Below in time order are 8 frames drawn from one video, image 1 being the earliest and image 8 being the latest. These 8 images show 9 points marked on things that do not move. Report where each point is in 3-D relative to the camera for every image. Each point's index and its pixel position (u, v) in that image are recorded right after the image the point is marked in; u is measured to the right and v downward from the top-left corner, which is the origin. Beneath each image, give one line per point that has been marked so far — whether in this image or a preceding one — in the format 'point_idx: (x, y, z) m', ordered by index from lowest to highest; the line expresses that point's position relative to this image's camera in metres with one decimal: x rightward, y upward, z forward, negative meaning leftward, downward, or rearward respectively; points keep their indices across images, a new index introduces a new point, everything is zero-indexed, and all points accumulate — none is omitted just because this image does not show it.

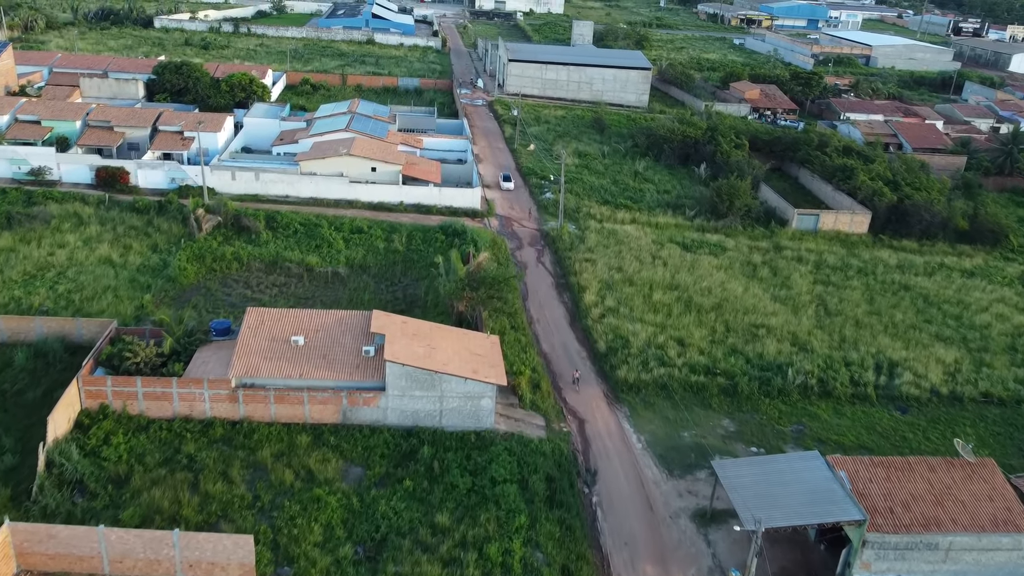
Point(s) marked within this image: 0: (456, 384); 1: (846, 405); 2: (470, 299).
0: (-1.1, -1.9, +16.5) m
1: (+8.0, -2.8, +19.6) m
2: (-1.0, -0.3, +19.8) m
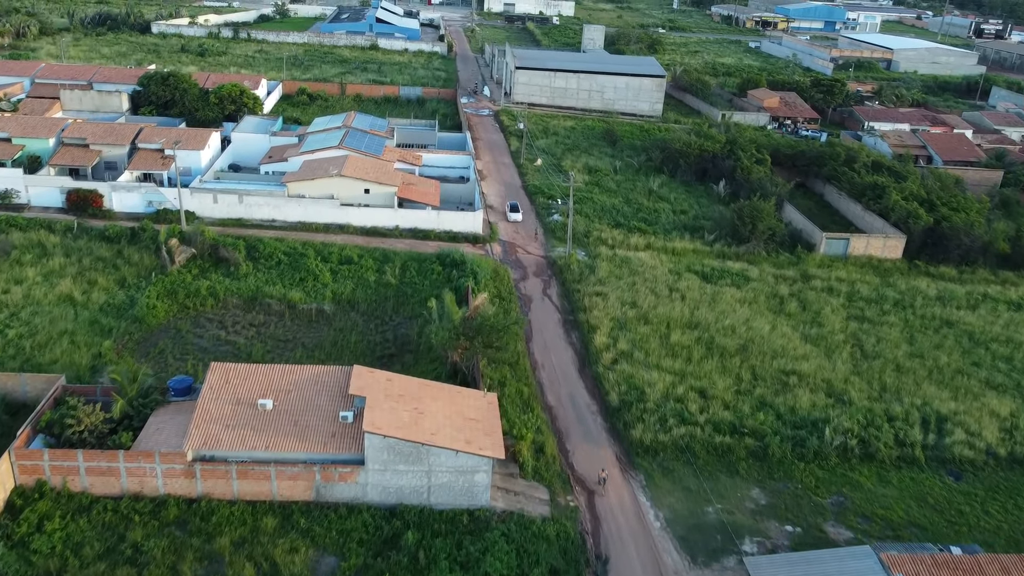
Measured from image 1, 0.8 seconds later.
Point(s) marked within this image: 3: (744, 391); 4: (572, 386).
0: (-1.2, -3.0, +14.3) m
1: (+8.0, -3.9, +17.2) m
2: (-1.0, -1.3, +17.6) m
3: (+5.4, -2.4, +19.2) m
4: (+1.4, -2.3, +19.3) m
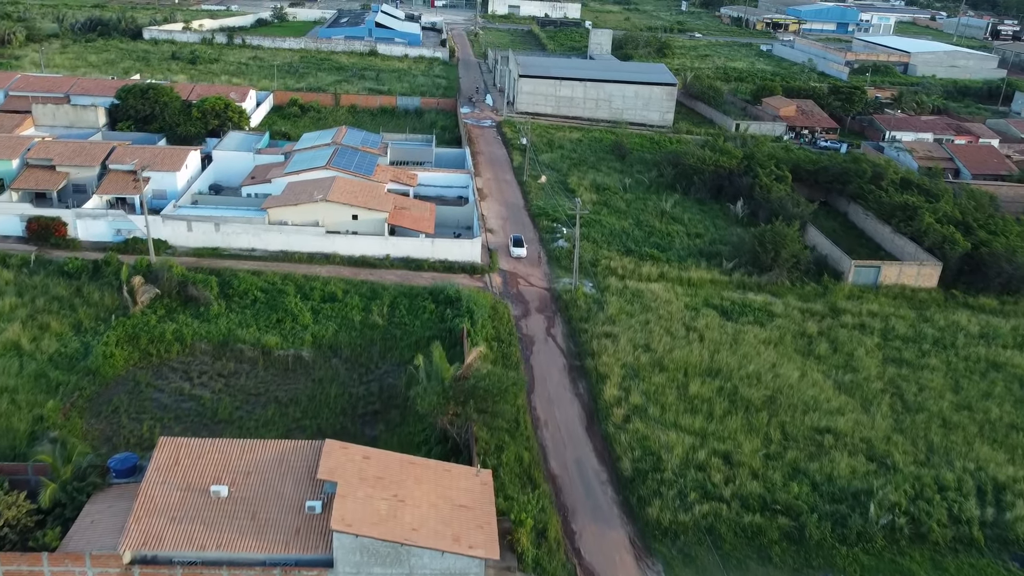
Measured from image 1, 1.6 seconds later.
0: (-1.2, -4.0, +12.1) m
1: (+8.0, -4.9, +14.9) m
2: (-1.0, -2.4, +15.4) m
3: (+5.4, -3.5, +16.9) m
4: (+1.4, -3.4, +17.0) m
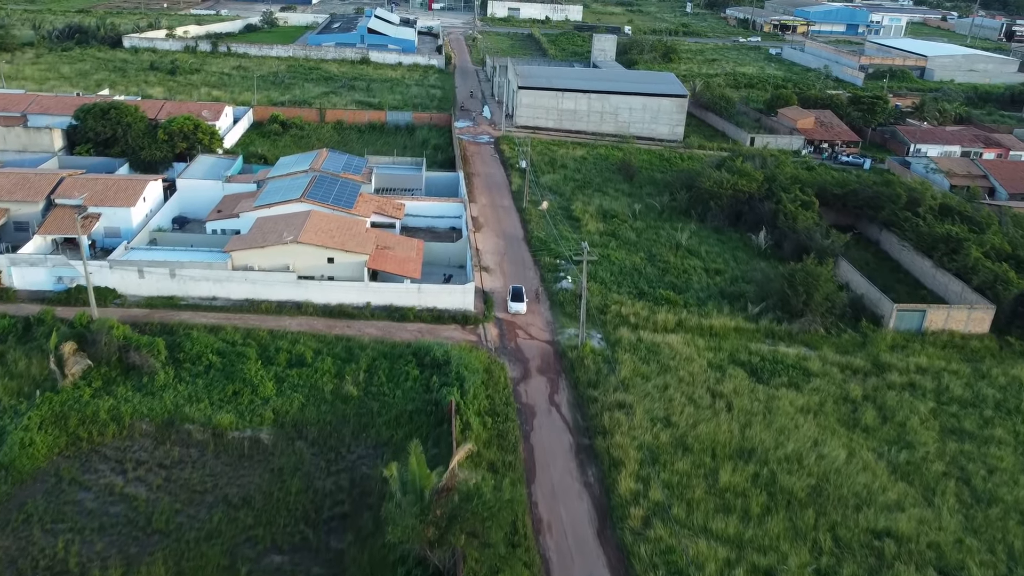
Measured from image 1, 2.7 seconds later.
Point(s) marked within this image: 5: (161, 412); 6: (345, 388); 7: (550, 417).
0: (-1.3, -5.4, +9.1) m
1: (+7.9, -6.3, +12.0) m
2: (-1.1, -3.8, +12.4) m
3: (+5.4, -4.8, +13.9) m
4: (+1.3, -4.7, +14.1) m
5: (-7.1, -2.5, +16.6) m
6: (-3.6, -2.2, +17.7) m
7: (+0.8, -2.8, +18.0) m
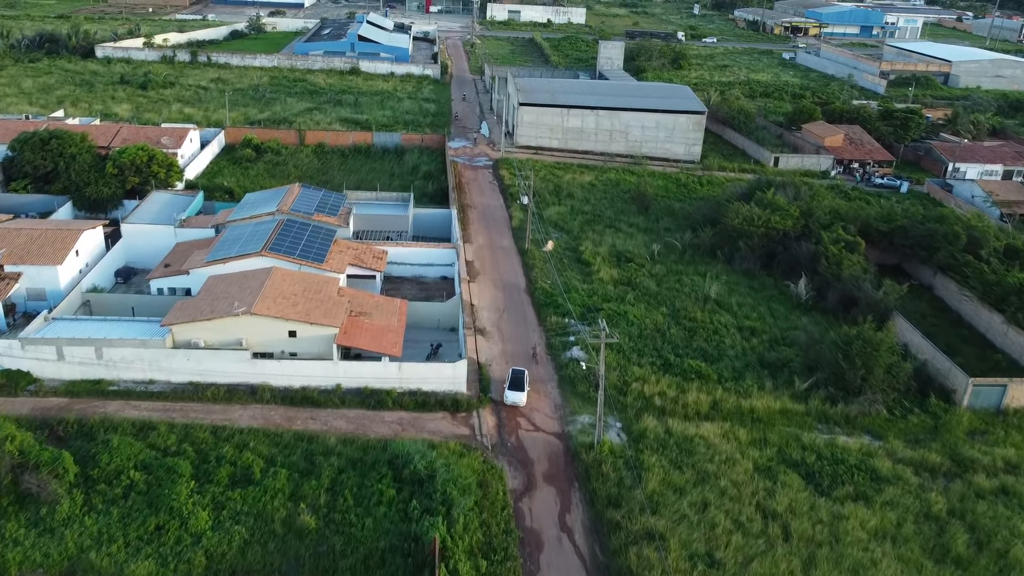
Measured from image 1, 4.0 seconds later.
0: (-1.3, -7.1, +5.3) m
1: (+7.9, -8.0, +8.2) m
2: (-1.1, -5.5, +8.6) m
3: (+5.4, -6.6, +10.1) m
4: (+1.3, -6.5, +10.3) m
5: (-7.1, -4.3, +12.8) m
6: (-3.6, -3.9, +13.9) m
7: (+0.8, -4.6, +14.2) m
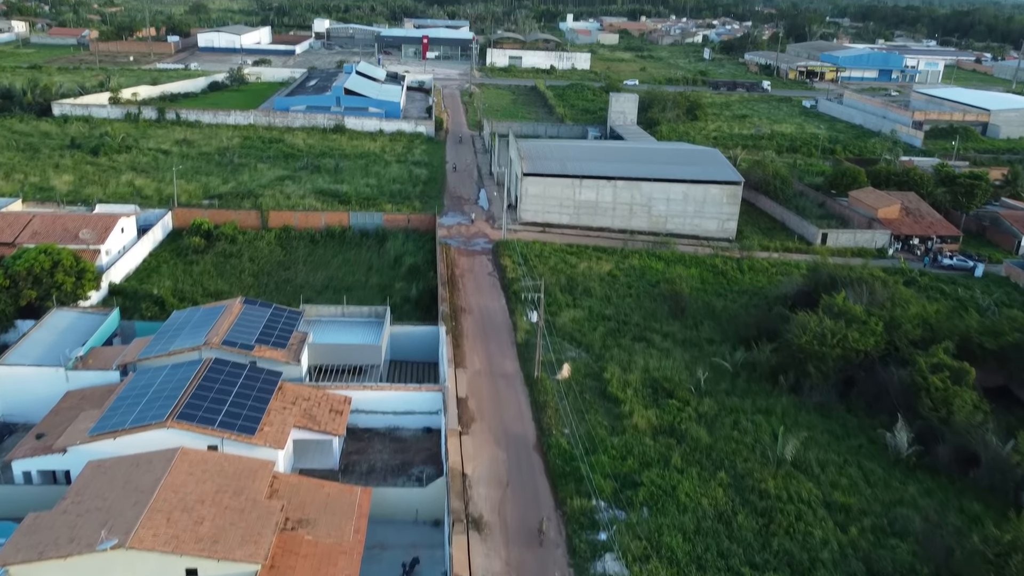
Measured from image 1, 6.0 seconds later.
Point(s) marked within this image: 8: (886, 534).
0: (-1.2, -9.7, -0.8) m
1: (+8.1, -10.6, +1.9) m
2: (-1.0, -8.2, +2.5) m
3: (+5.5, -9.3, +4.0) m
4: (+1.5, -9.2, +4.1) m
5: (-7.0, -7.2, +6.8) m
6: (-3.5, -6.9, +7.9) m
7: (+1.0, -7.5, +8.1) m
8: (+7.2, -4.7, +15.7) m
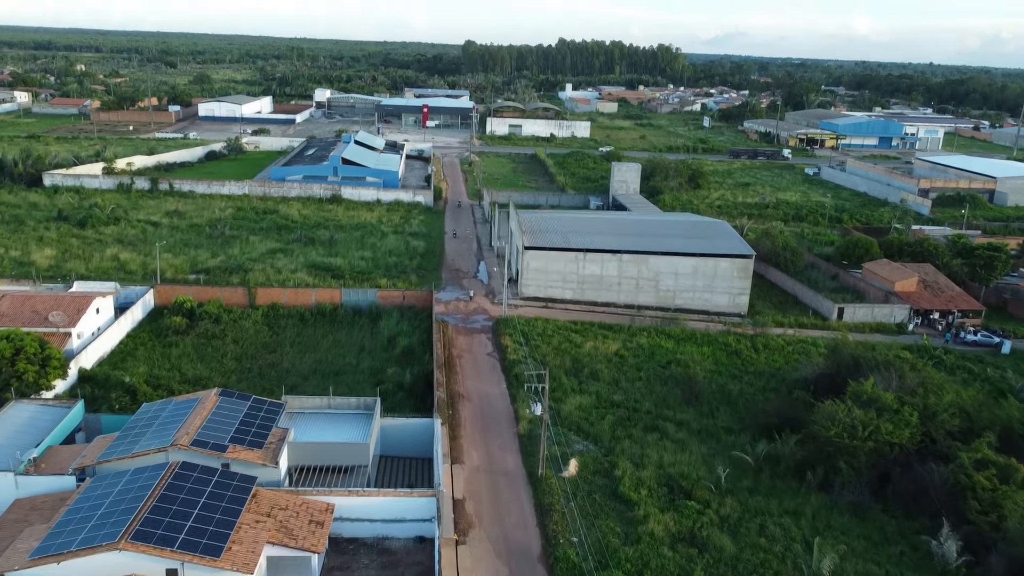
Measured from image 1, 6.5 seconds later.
0: (-1.1, -10.1, -3.2) m
1: (+8.1, -11.1, -0.5) m
2: (-0.9, -8.8, +0.3) m
3: (+5.5, -10.0, +1.6) m
4: (+1.5, -10.0, +1.8) m
5: (-6.9, -8.2, +4.6) m
6: (-3.4, -7.9, +5.8) m
7: (+1.0, -8.6, +5.9) m
8: (+7.2, -6.3, +13.6) m
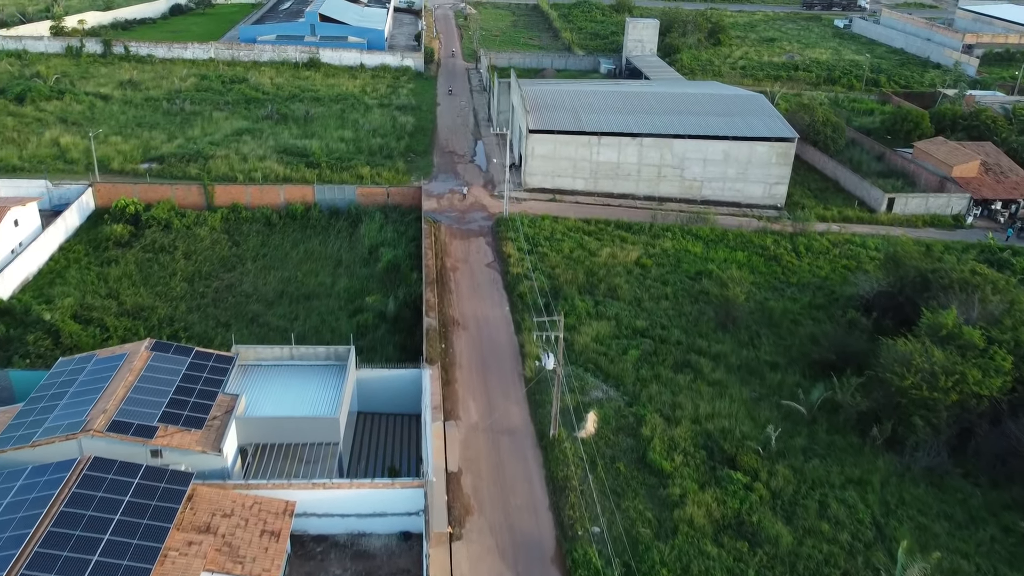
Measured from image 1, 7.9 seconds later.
0: (-1.0, -12.4, -5.0) m
1: (+8.3, -12.9, -2.2) m
2: (-0.8, -10.5, -1.9) m
3: (+5.7, -11.4, -0.3) m
4: (+1.7, -11.4, -0.1) m
5: (-6.8, -9.1, +2.3) m
6: (-3.3, -8.7, +3.4) m
7: (+1.2, -9.3, +3.7) m
8: (+7.4, -5.7, +10.9) m
